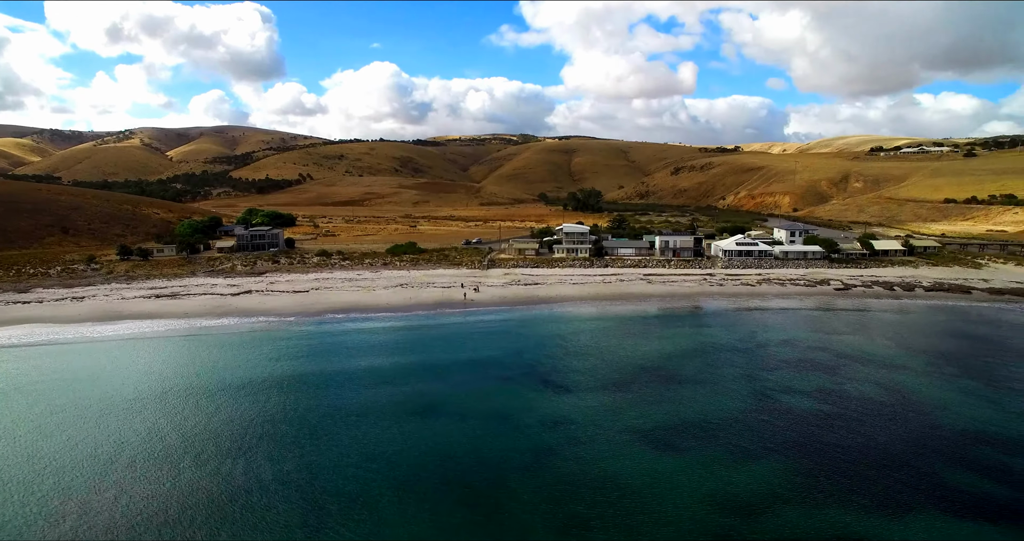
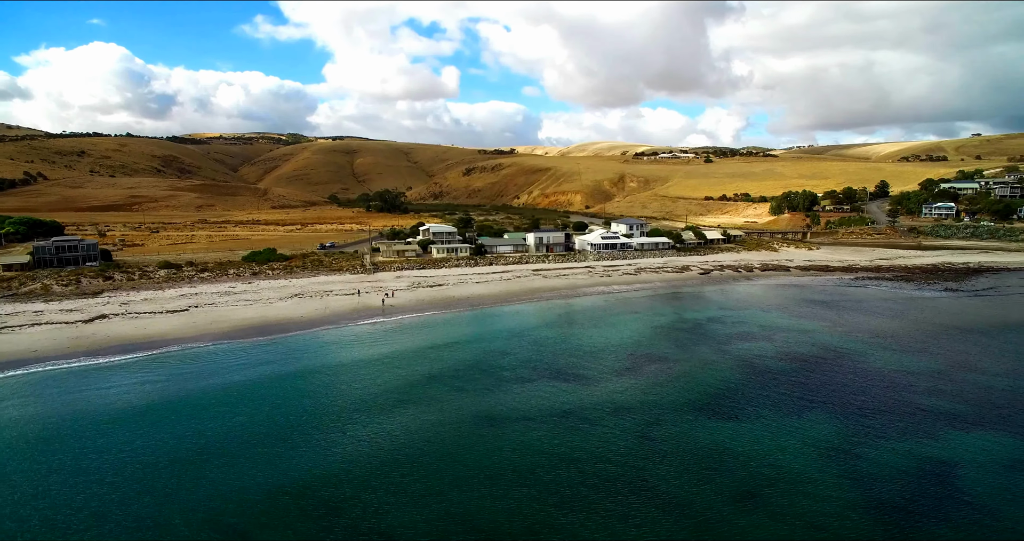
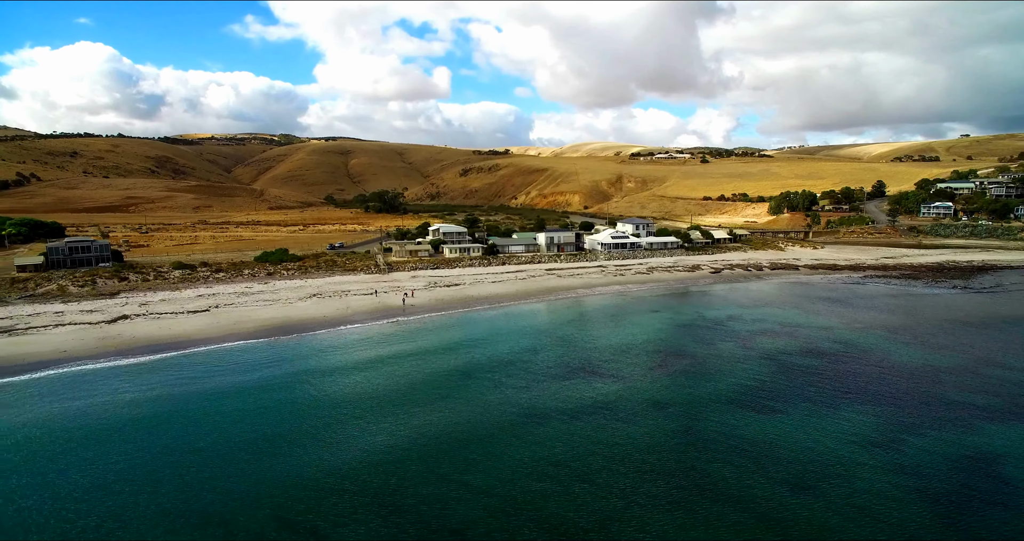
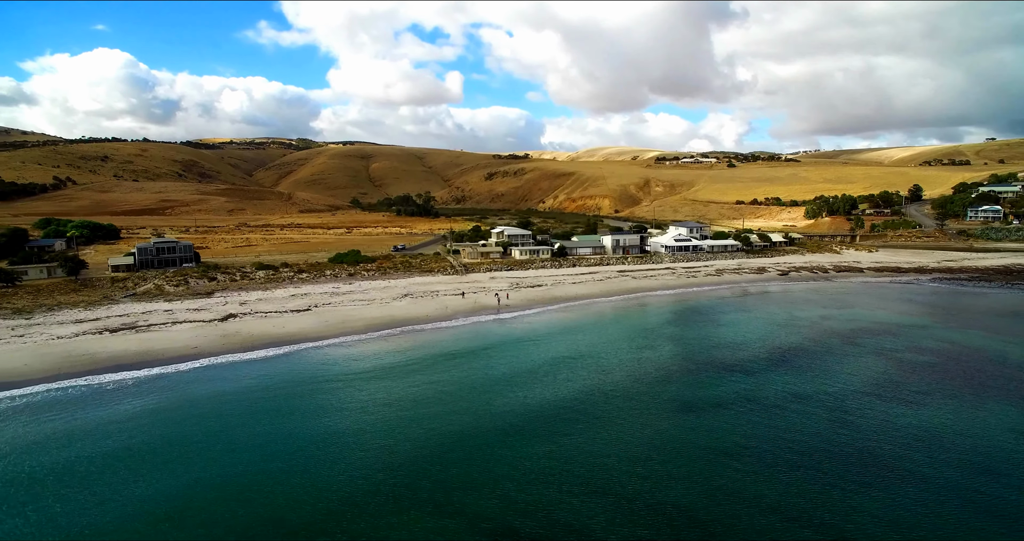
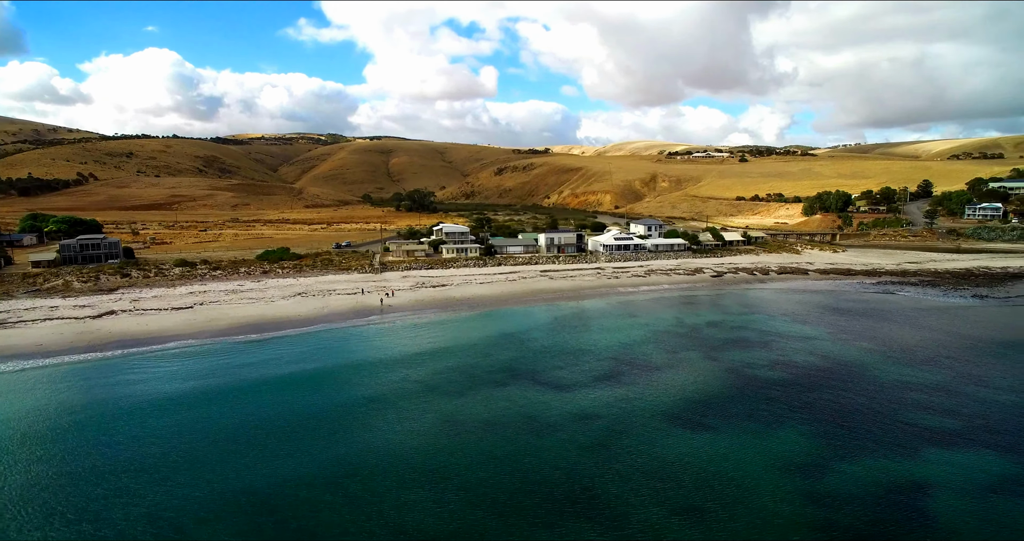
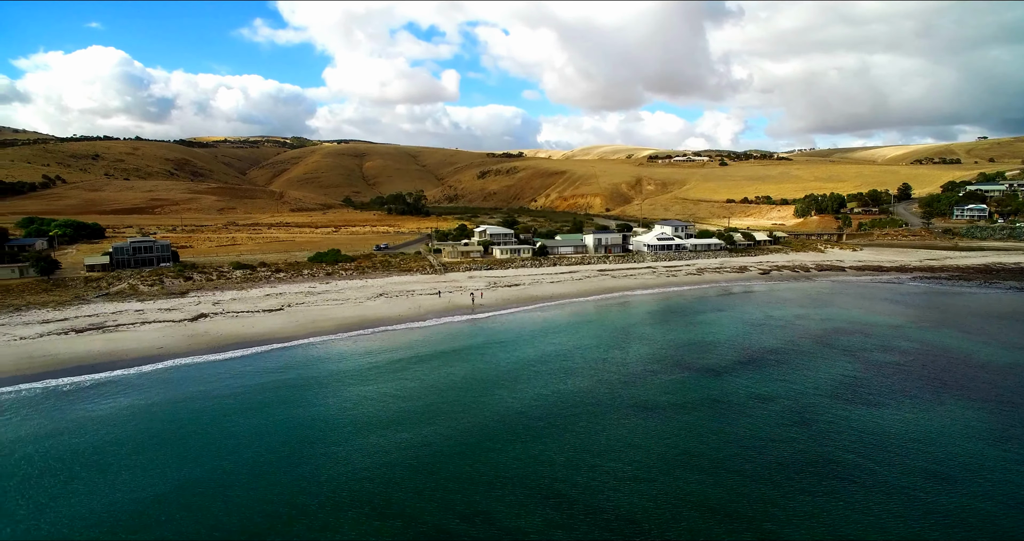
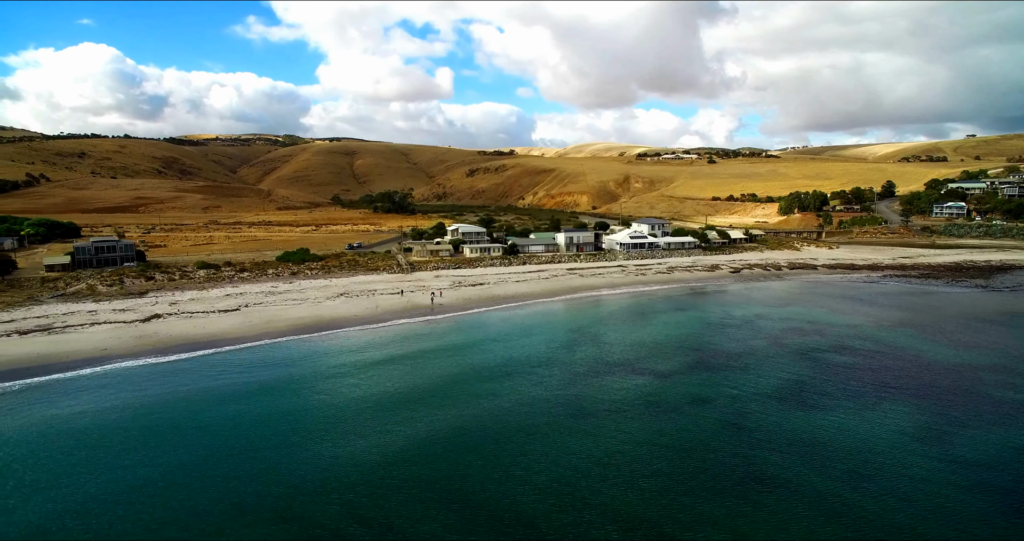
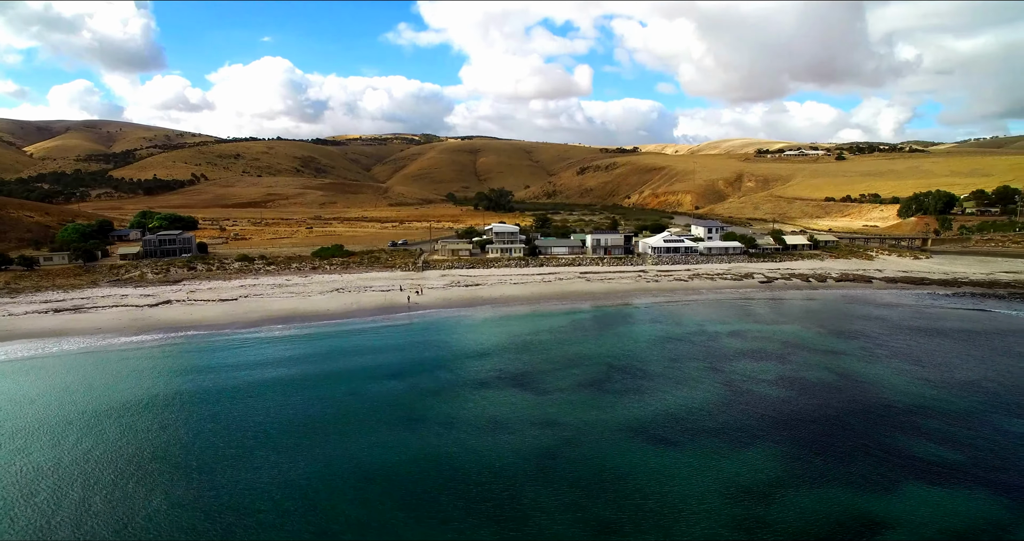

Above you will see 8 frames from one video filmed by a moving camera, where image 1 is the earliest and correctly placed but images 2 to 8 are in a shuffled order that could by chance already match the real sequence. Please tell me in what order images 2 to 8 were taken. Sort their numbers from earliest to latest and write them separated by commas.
8, 5, 2, 3, 7, 6, 4
